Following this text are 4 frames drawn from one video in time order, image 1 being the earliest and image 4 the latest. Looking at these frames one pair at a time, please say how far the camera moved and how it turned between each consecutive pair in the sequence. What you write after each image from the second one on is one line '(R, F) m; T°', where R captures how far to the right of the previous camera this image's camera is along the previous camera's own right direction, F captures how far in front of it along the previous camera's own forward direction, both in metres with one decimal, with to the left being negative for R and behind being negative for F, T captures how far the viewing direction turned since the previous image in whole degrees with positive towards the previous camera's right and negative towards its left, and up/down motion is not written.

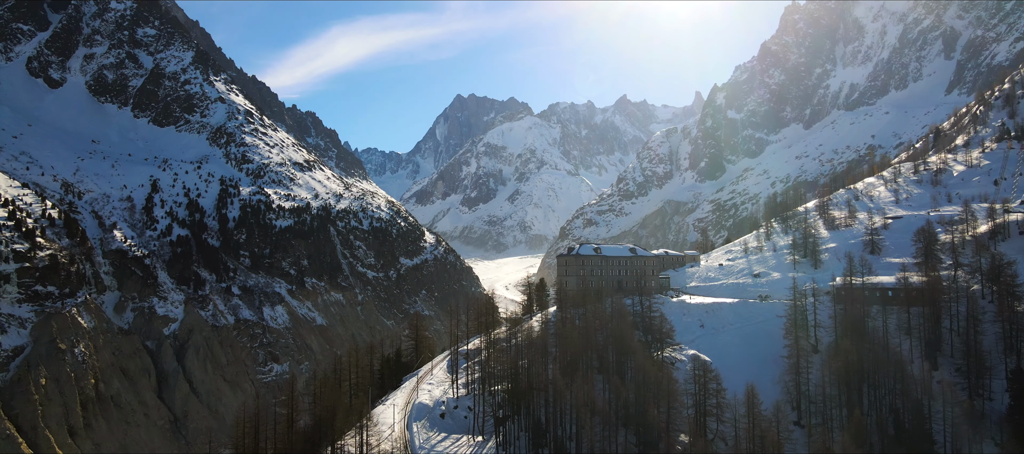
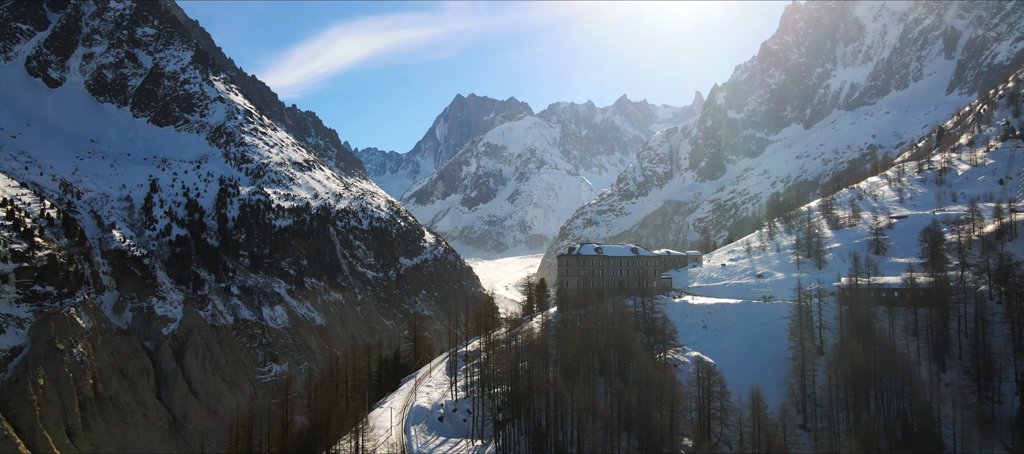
(0.0, +1.1) m; 0°
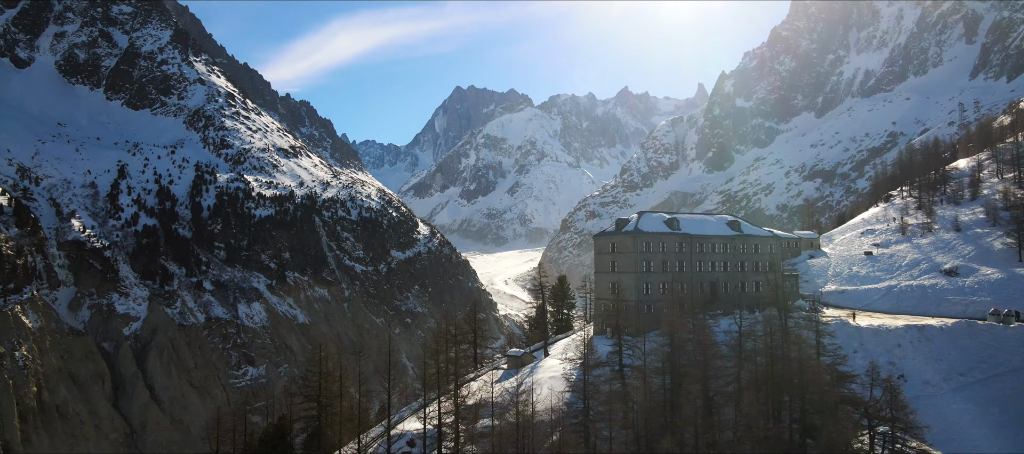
(+0.1, +34.4) m; 0°
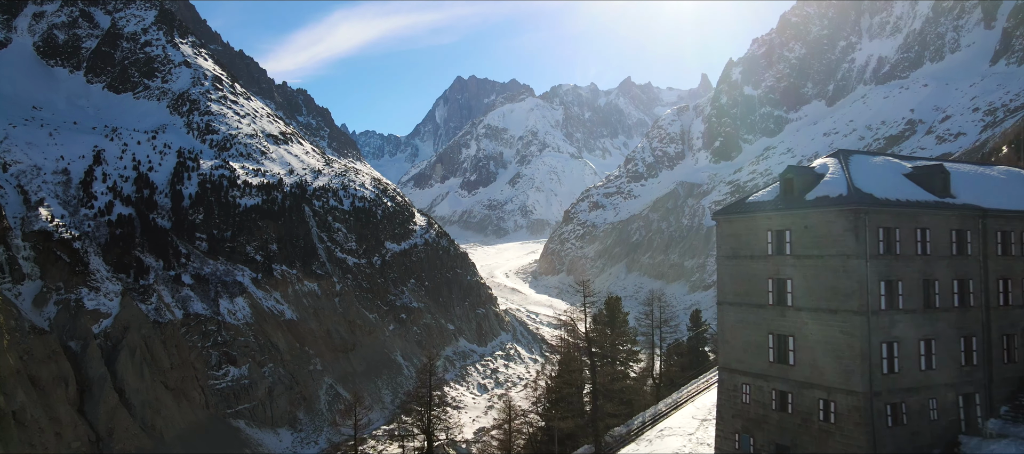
(0.0, +24.3) m; 0°
